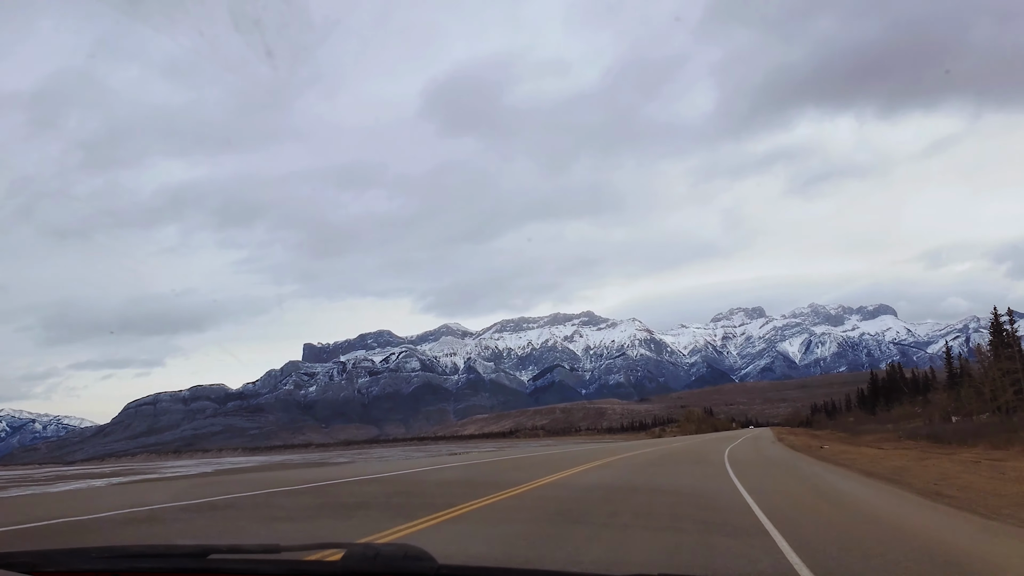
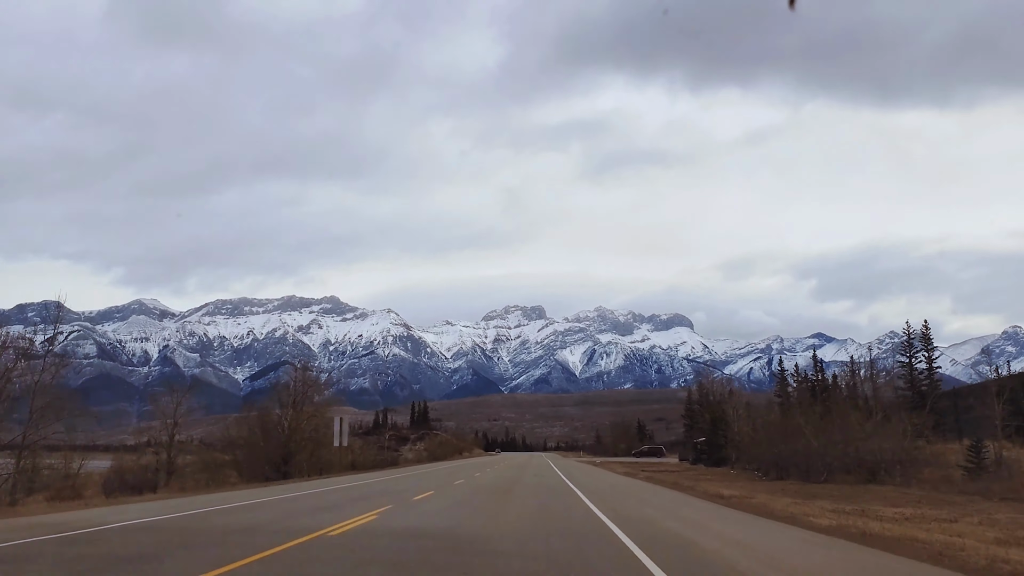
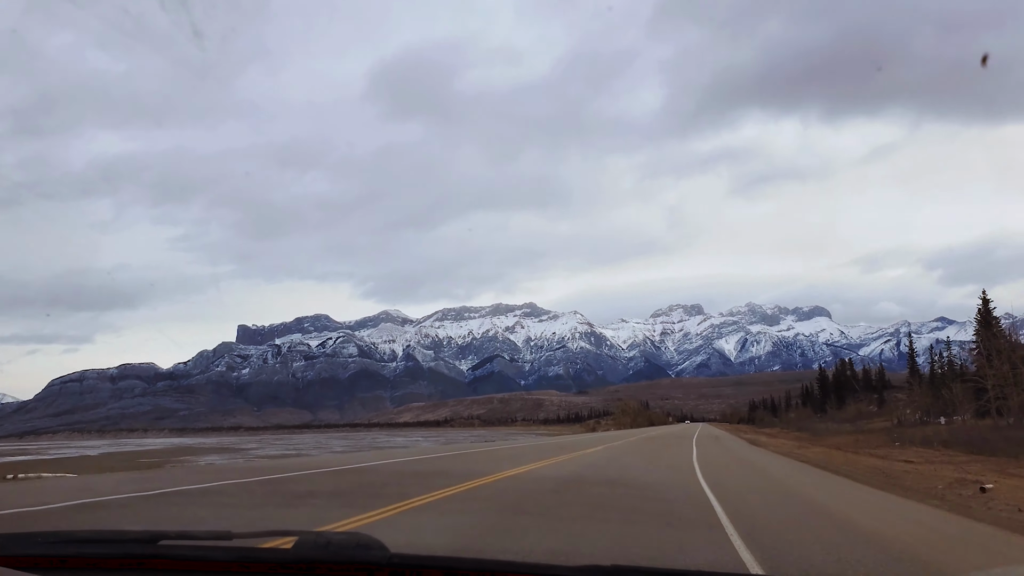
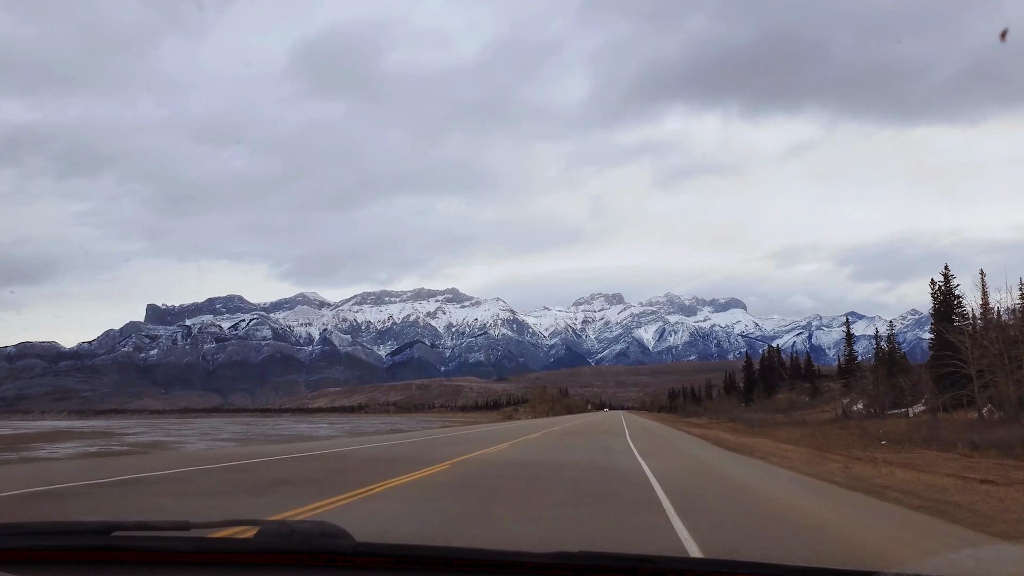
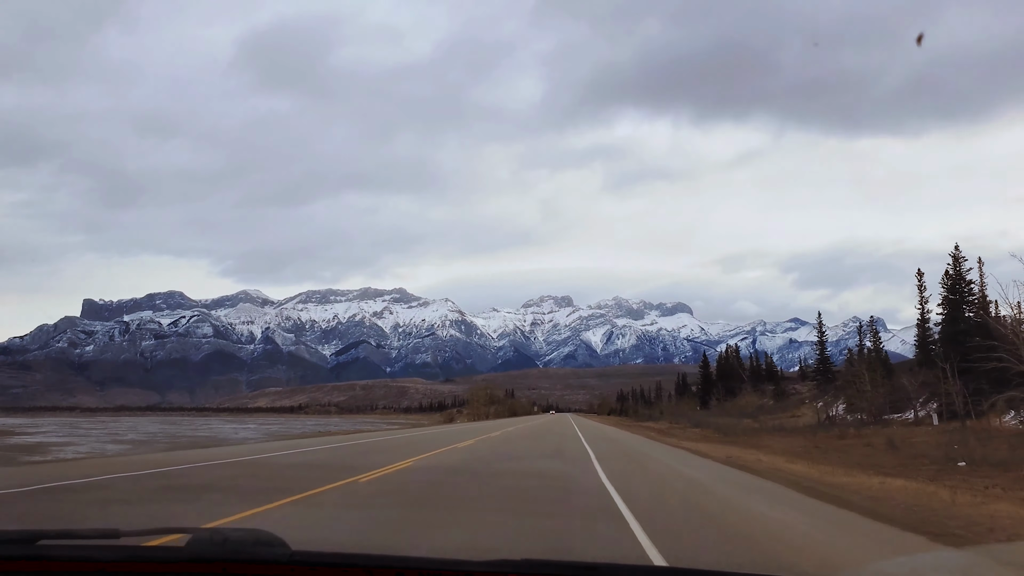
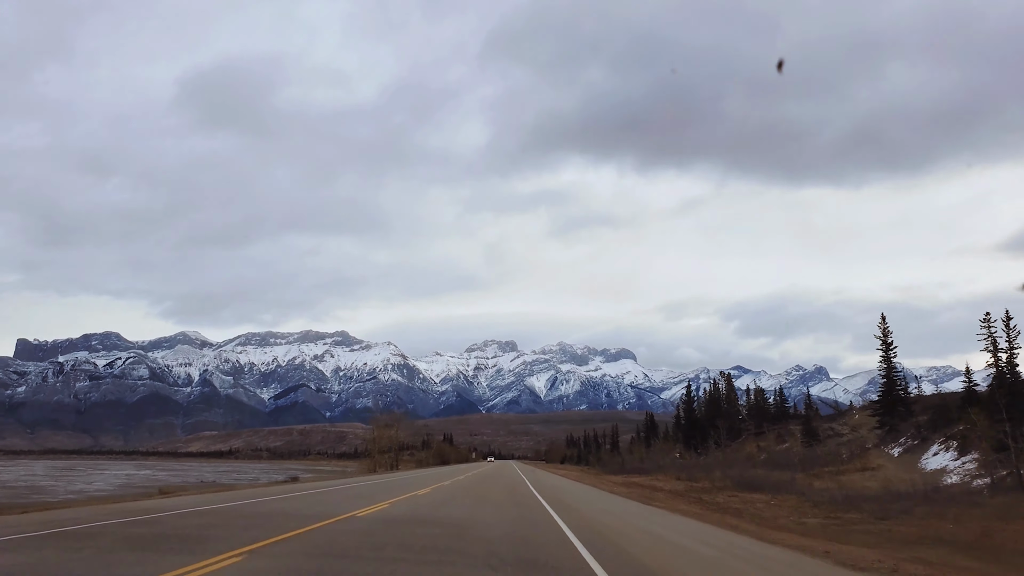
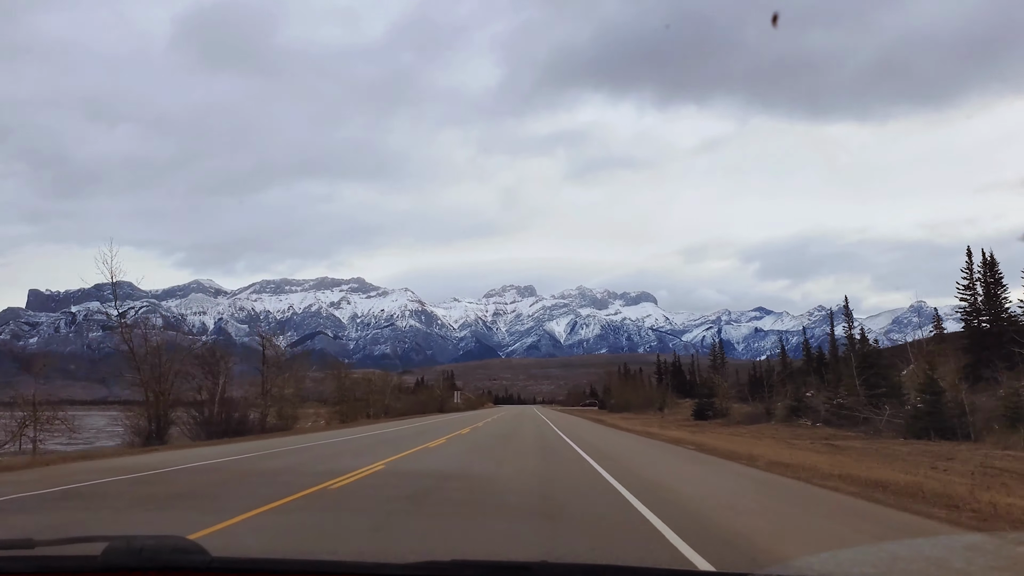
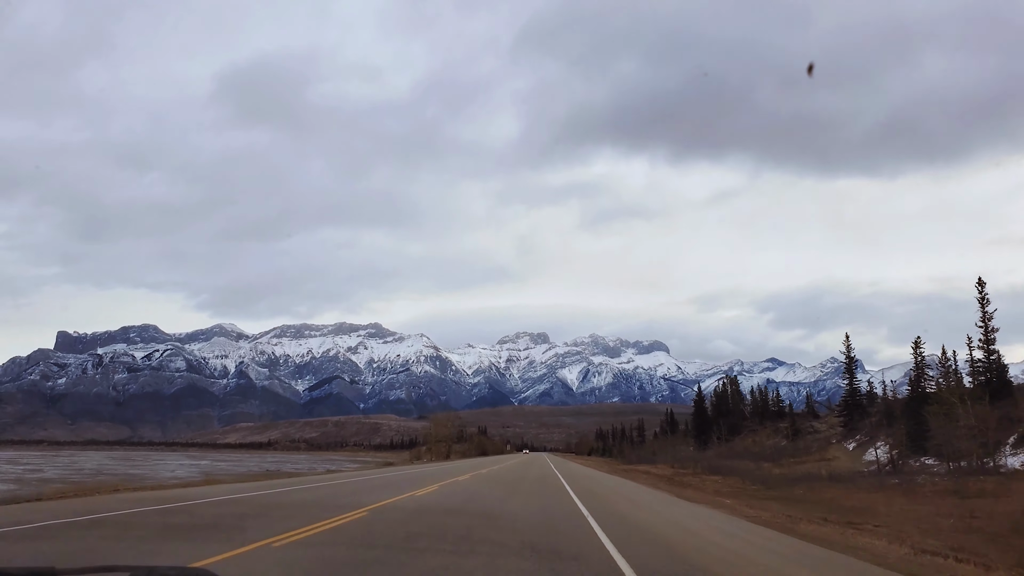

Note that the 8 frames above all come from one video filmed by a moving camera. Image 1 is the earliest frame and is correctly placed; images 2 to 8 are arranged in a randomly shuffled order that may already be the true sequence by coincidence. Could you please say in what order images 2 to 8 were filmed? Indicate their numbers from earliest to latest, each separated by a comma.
3, 4, 5, 8, 6, 7, 2
